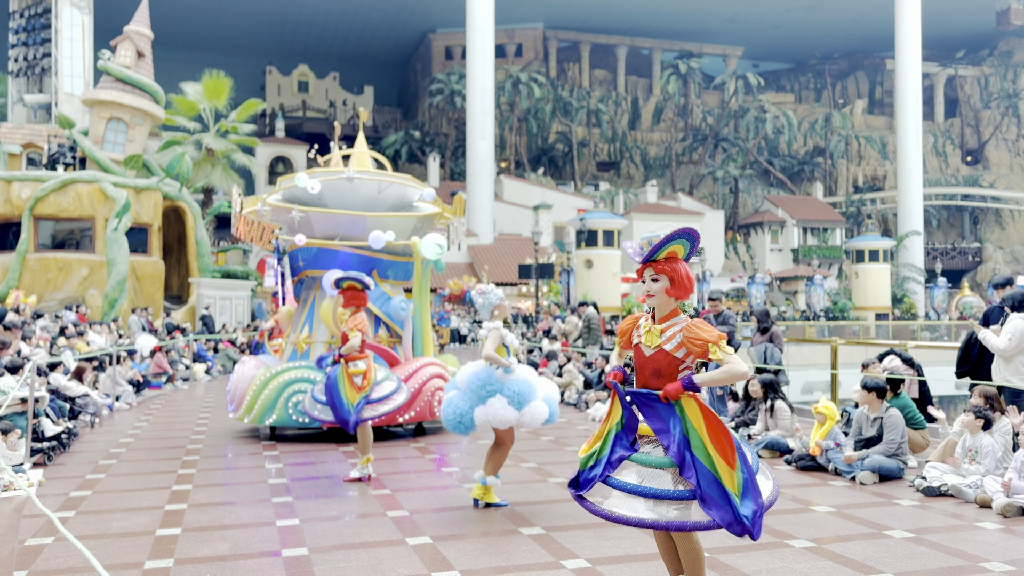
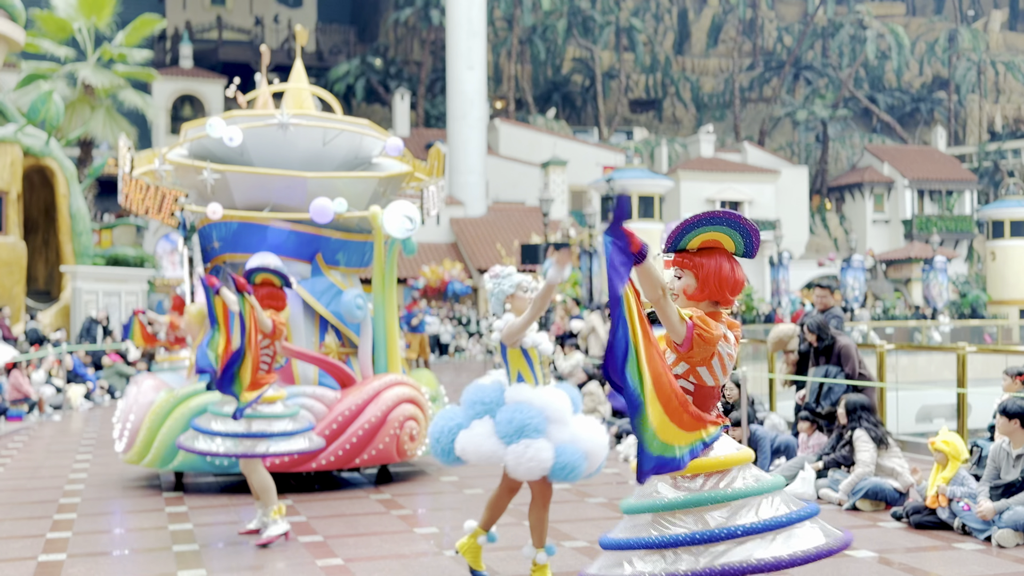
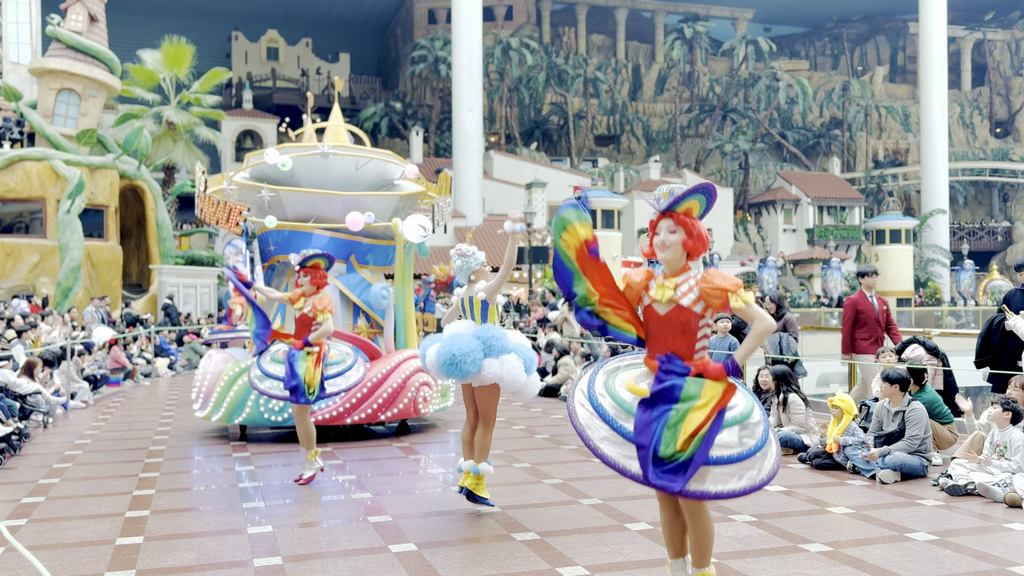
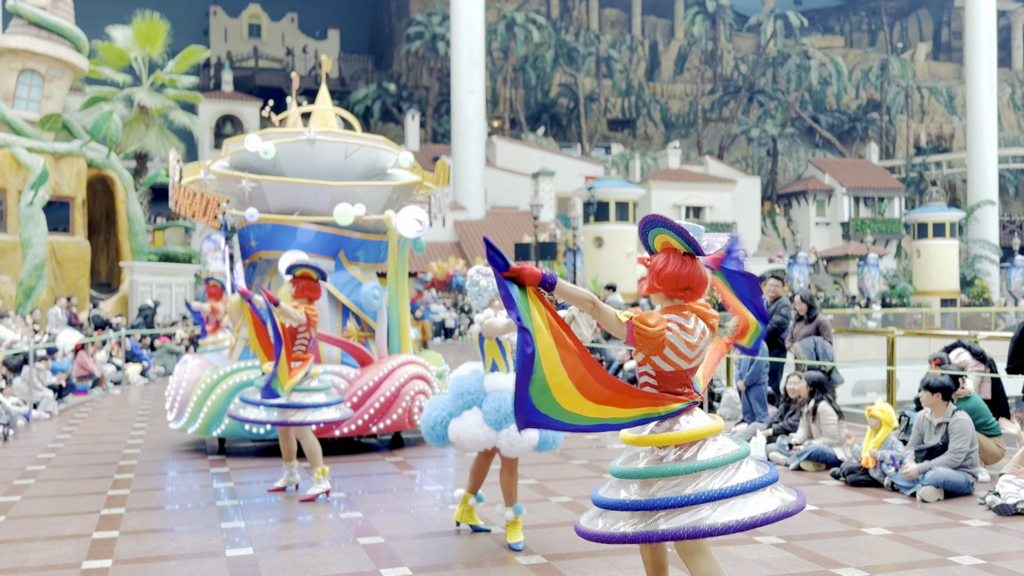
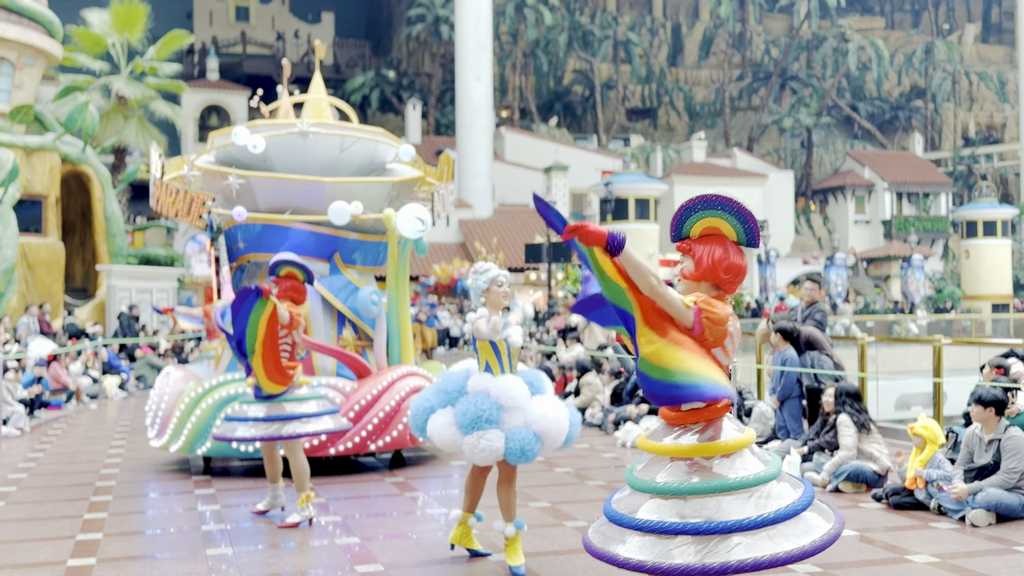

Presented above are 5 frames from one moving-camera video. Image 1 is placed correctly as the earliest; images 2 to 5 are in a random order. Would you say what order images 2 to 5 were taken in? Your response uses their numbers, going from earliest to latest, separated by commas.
3, 4, 5, 2
